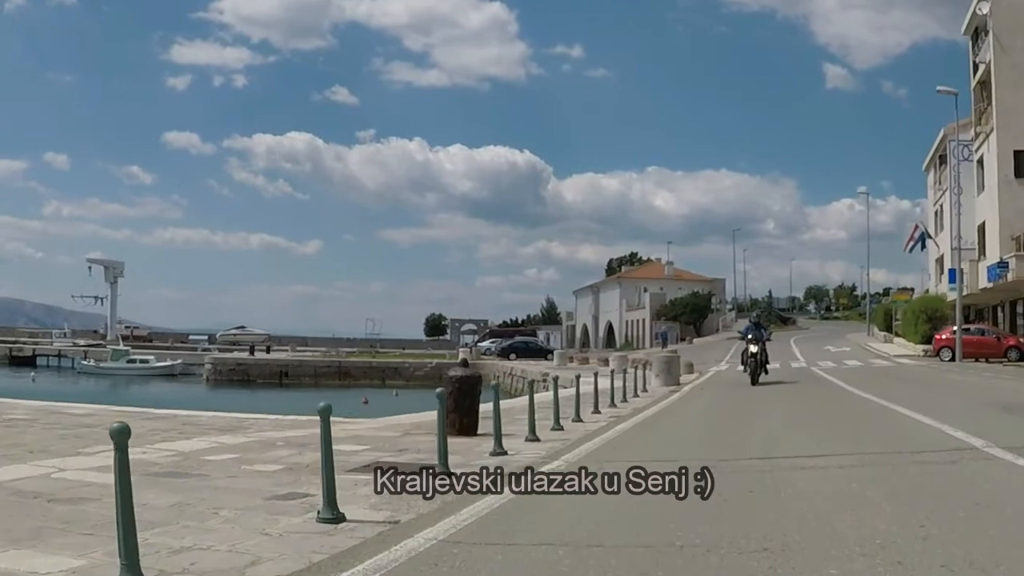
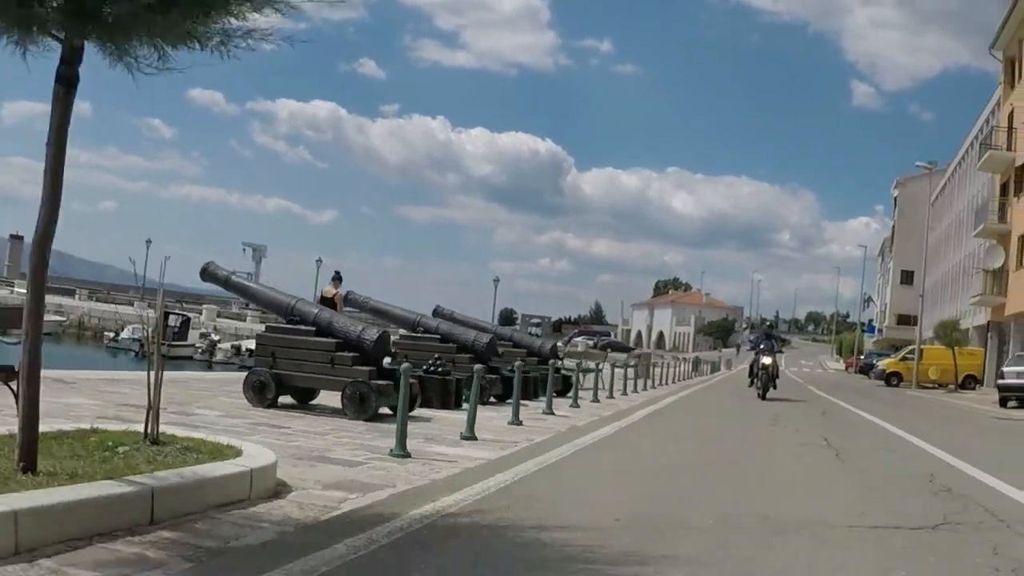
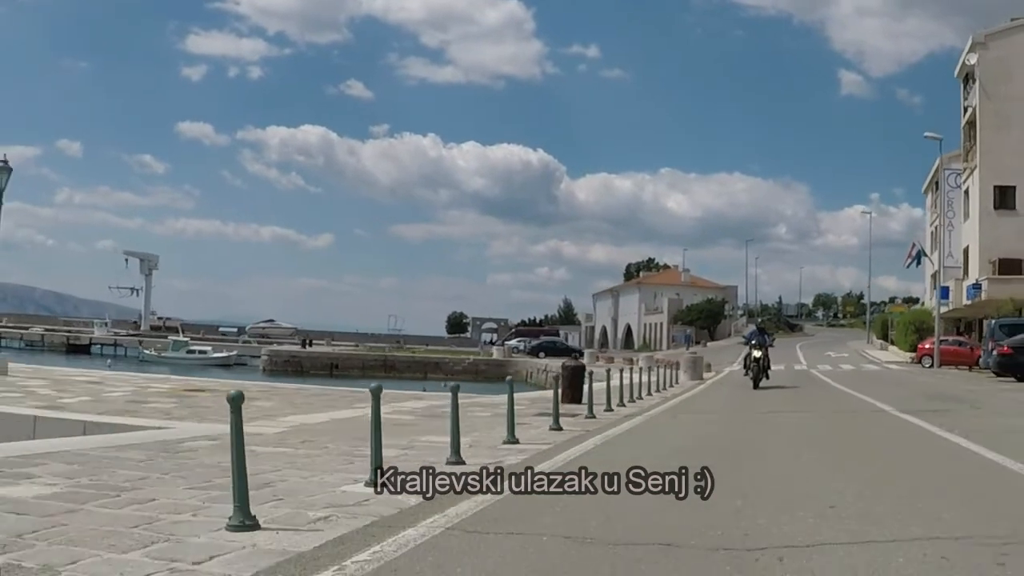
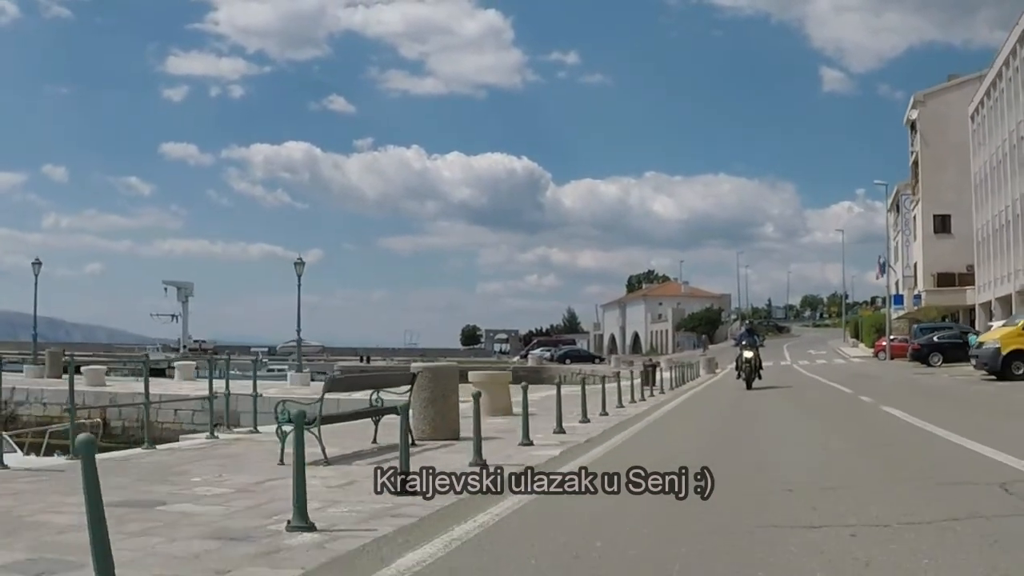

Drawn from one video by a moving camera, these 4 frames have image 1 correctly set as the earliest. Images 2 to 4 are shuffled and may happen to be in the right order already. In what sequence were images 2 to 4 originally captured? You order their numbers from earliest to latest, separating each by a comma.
3, 4, 2
